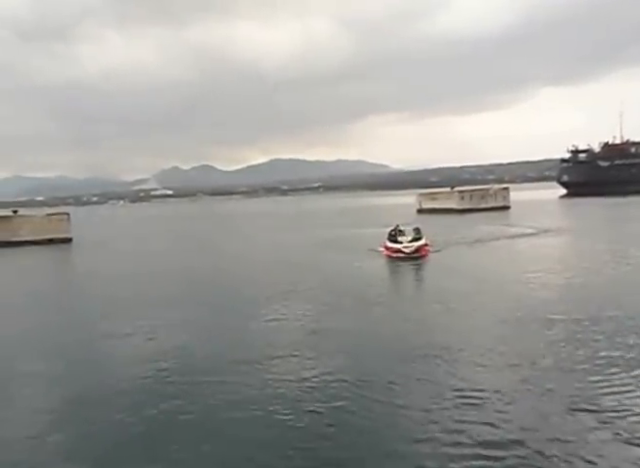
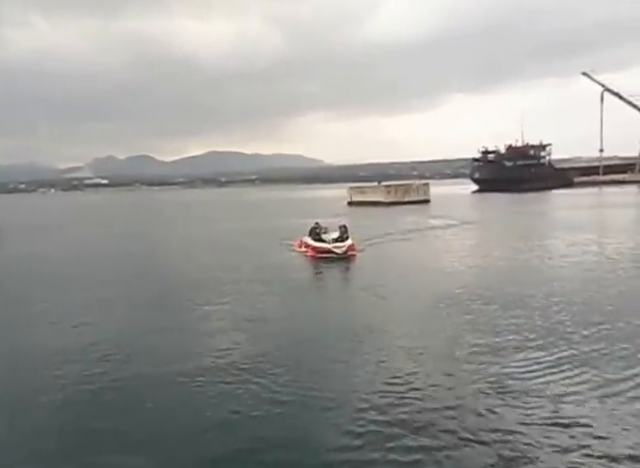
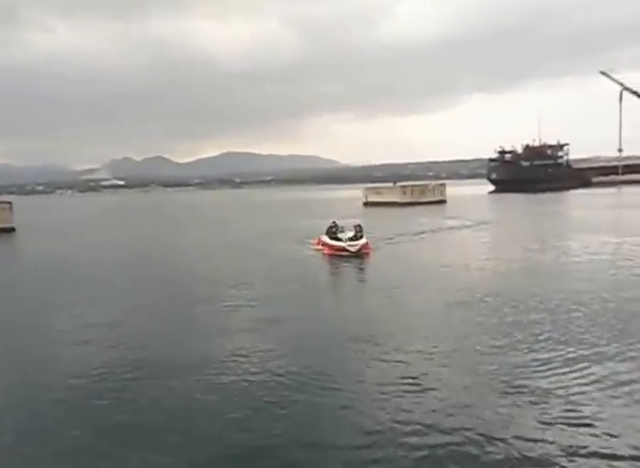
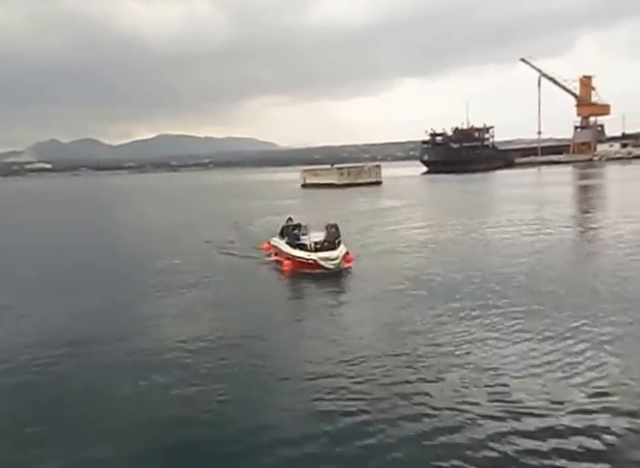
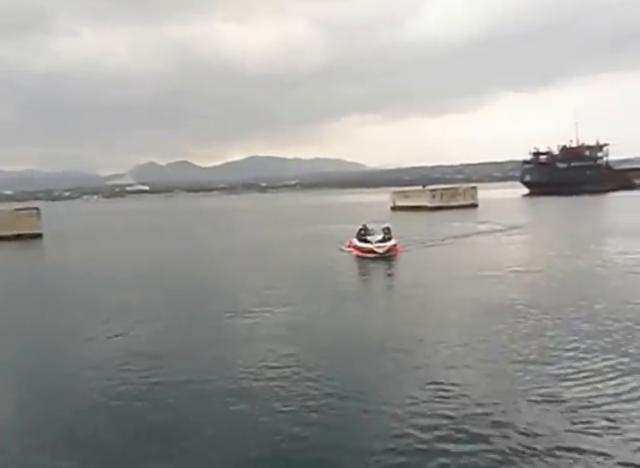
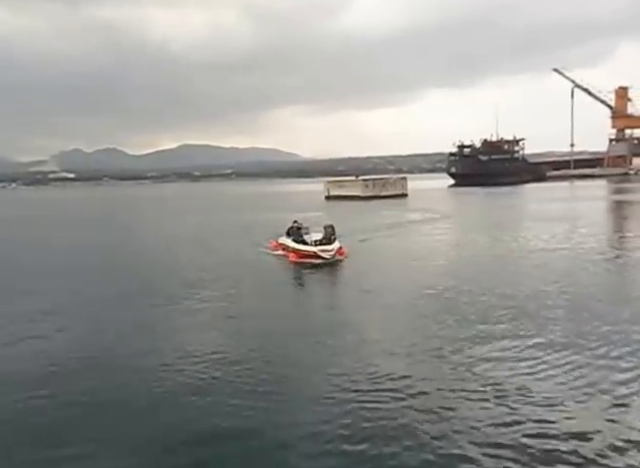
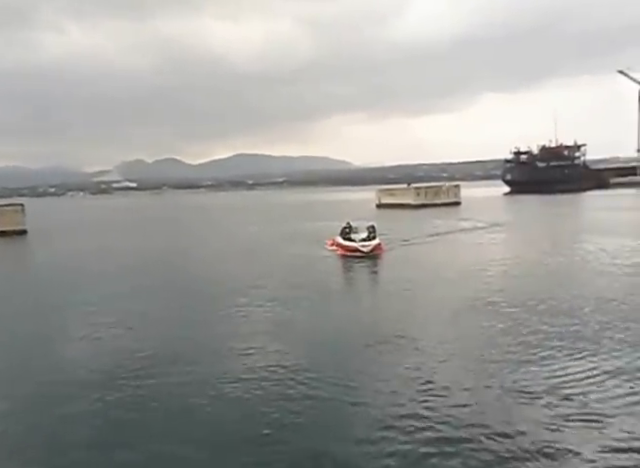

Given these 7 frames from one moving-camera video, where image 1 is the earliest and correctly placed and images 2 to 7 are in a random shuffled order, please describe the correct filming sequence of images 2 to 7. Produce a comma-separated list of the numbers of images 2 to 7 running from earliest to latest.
5, 7, 3, 2, 6, 4
